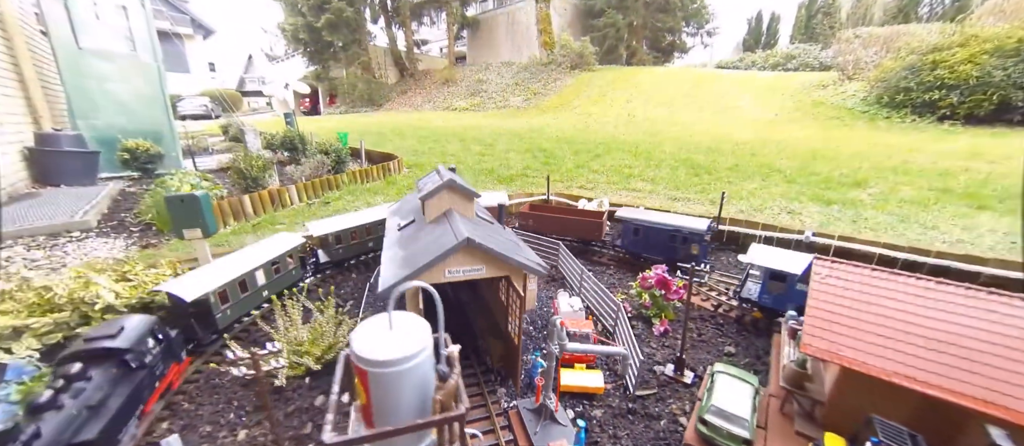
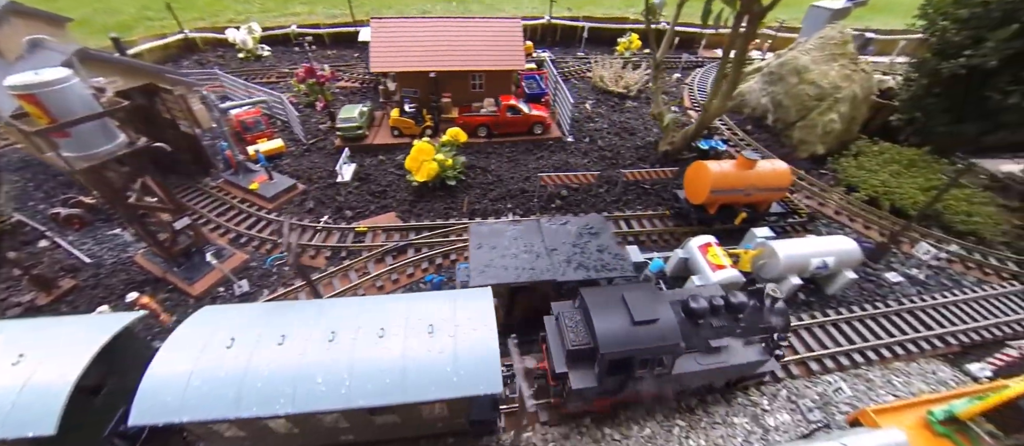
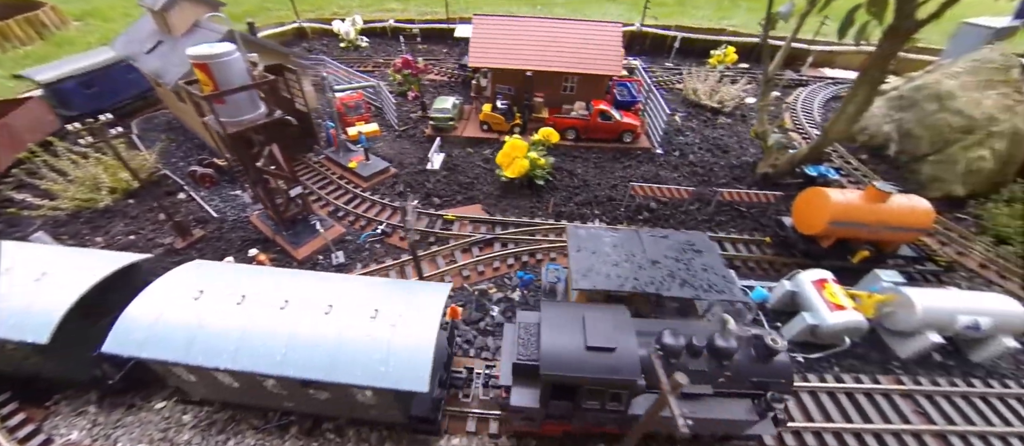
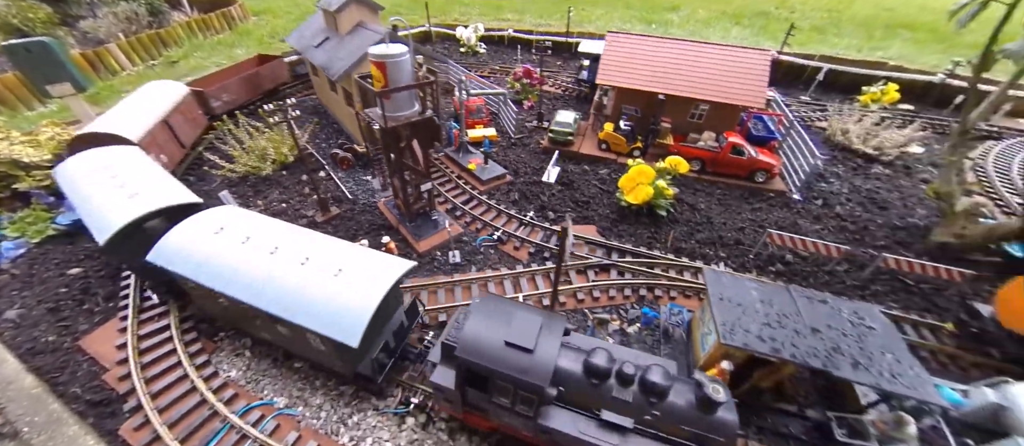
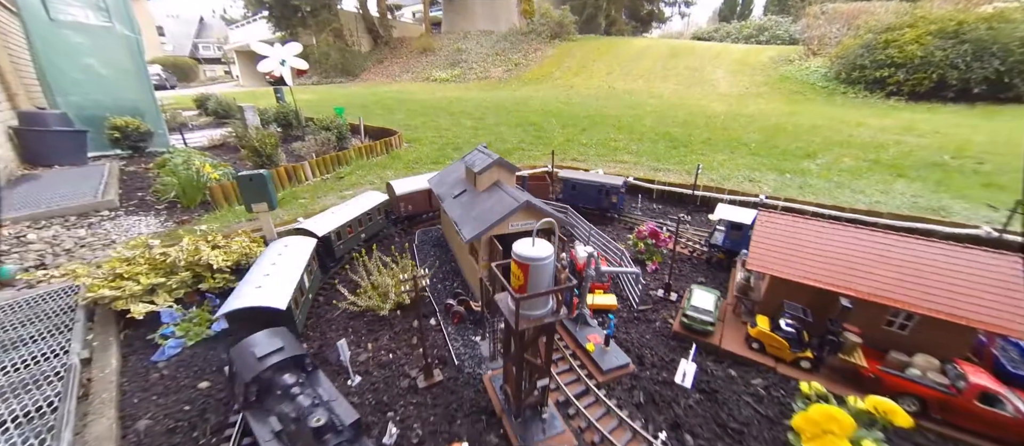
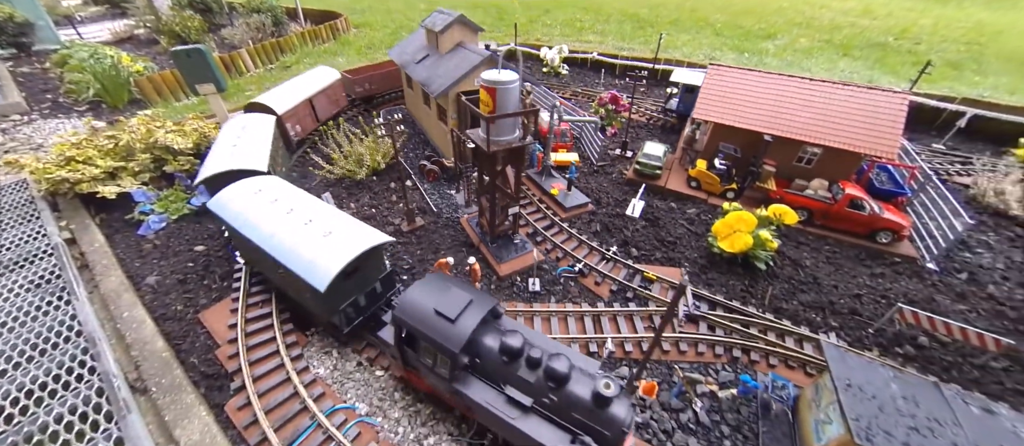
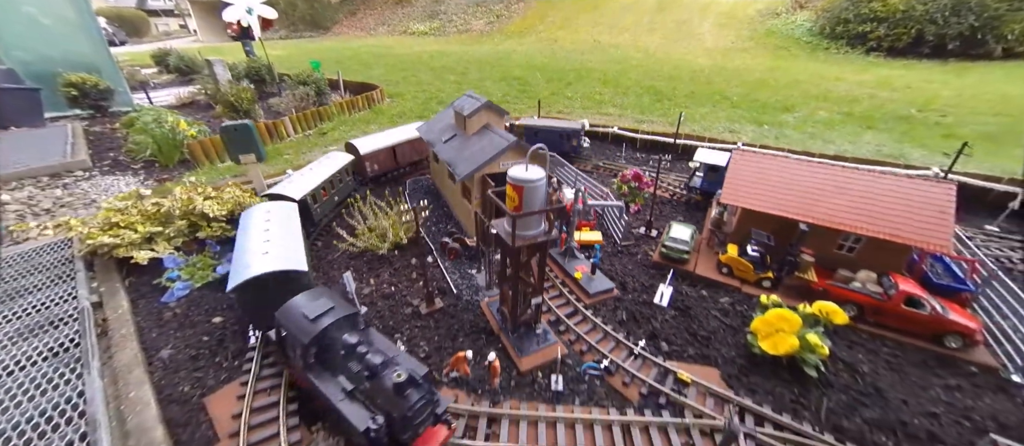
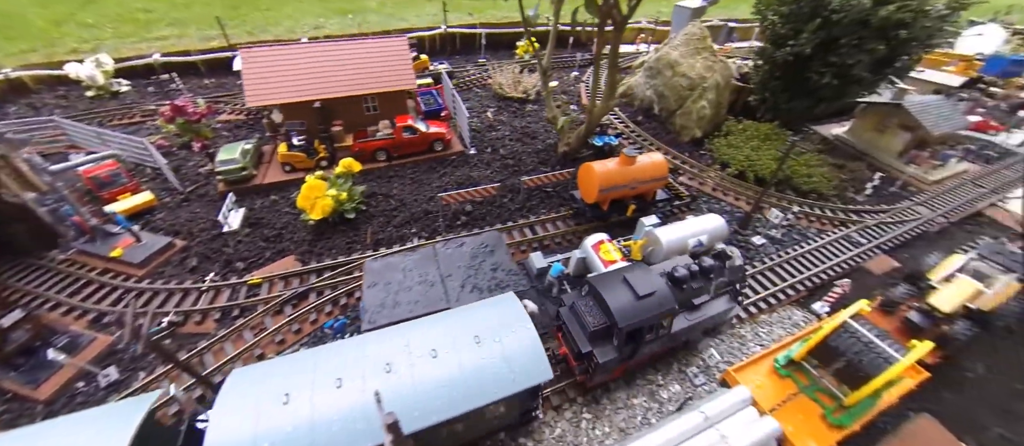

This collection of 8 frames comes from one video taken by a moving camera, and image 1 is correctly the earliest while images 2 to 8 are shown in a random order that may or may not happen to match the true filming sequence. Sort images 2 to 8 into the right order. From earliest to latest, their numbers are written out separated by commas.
5, 7, 6, 4, 3, 2, 8
